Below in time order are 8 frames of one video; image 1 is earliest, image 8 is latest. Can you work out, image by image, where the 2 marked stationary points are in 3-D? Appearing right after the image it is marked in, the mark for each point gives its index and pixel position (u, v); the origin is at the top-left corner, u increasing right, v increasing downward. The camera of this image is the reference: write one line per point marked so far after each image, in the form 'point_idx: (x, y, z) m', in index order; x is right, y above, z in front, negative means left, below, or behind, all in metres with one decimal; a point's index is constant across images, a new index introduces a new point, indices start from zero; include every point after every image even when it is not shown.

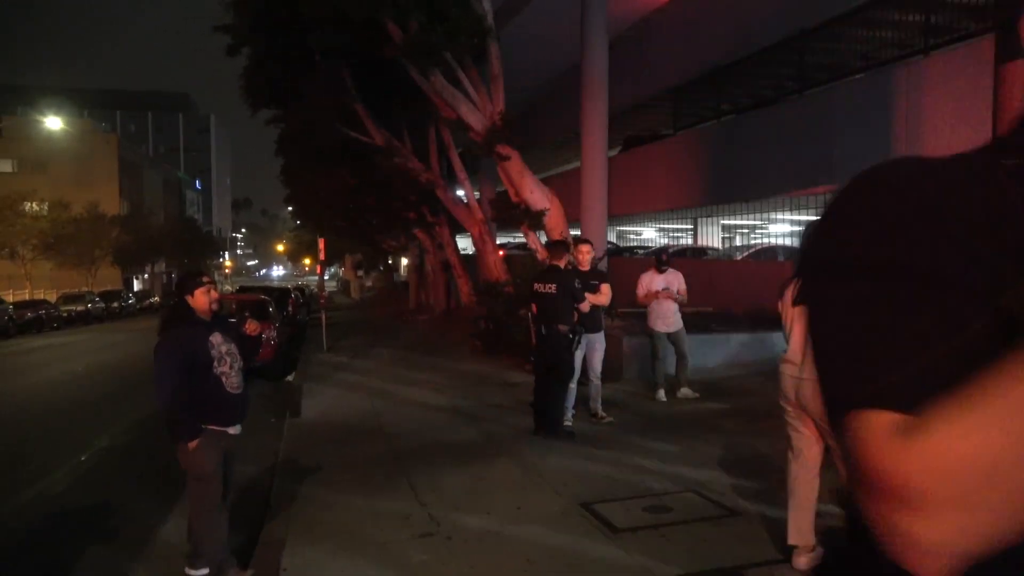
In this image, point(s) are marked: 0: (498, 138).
0: (-0.3, +3.2, +15.9) m
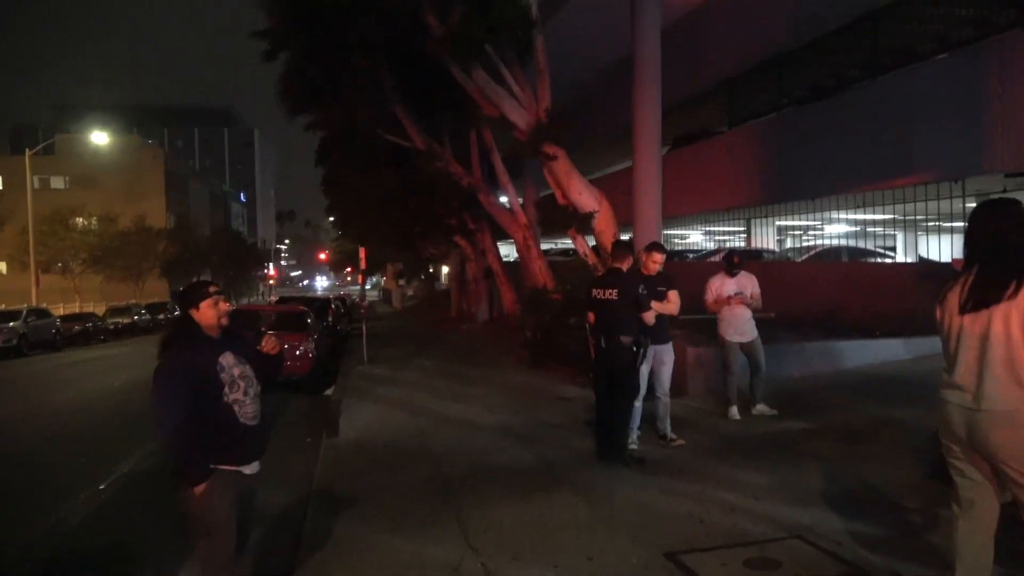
0: (+0.6, +3.0, +15.0) m
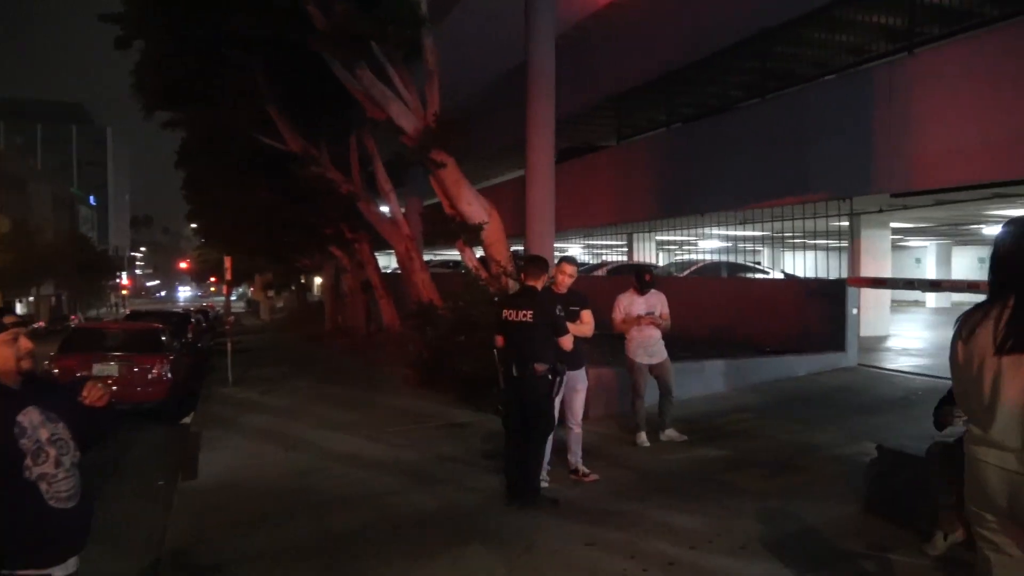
0: (-1.5, +2.8, +14.1) m
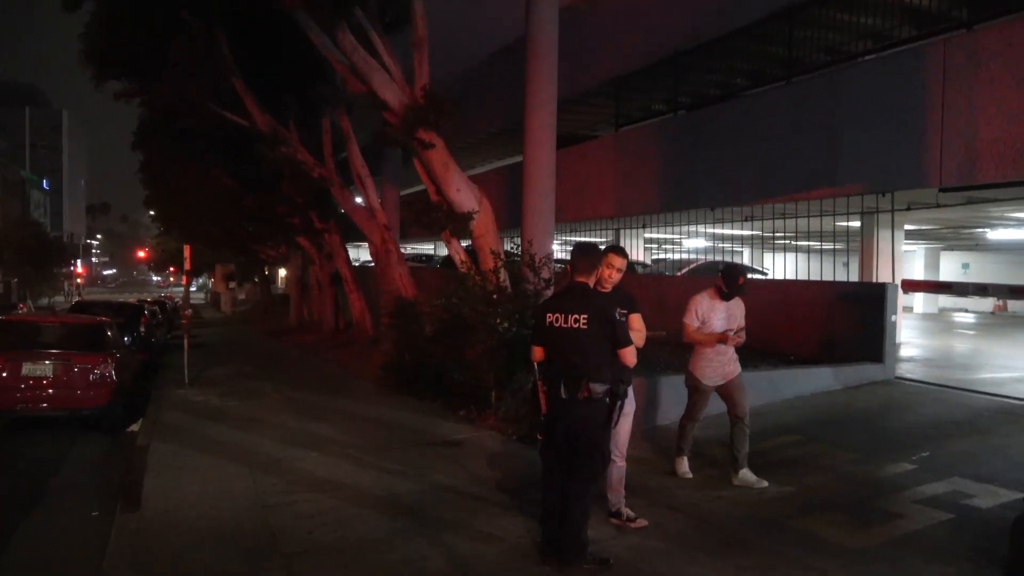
0: (-1.5, +2.8, +12.6) m
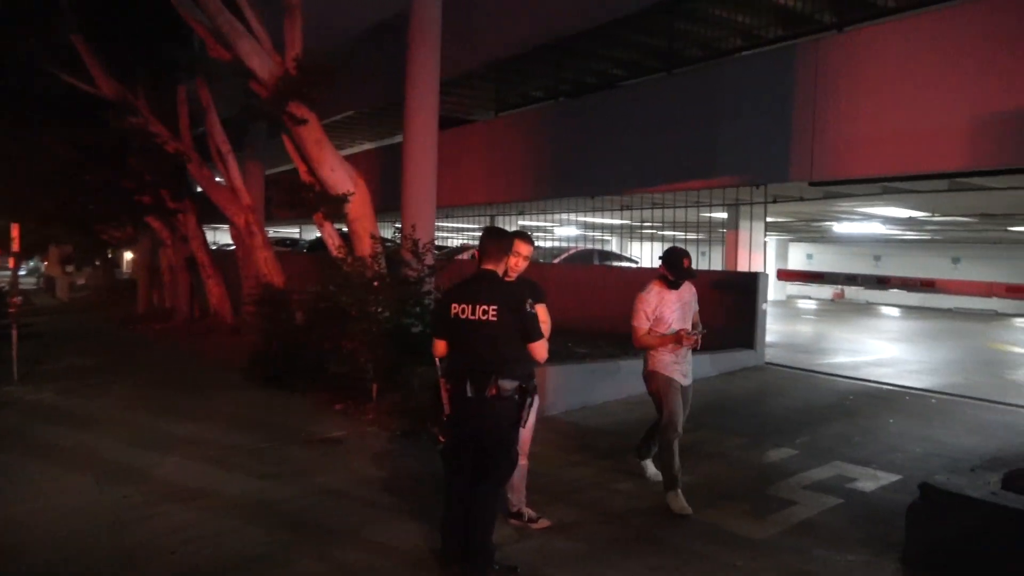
0: (-3.4, +3.1, +11.7) m
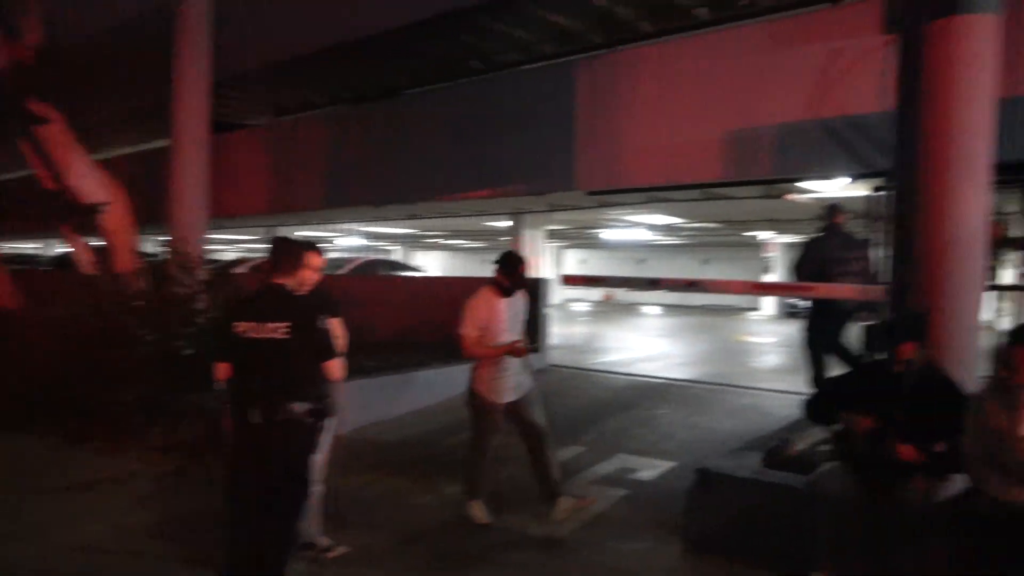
0: (-6.6, +2.7, +10.1) m
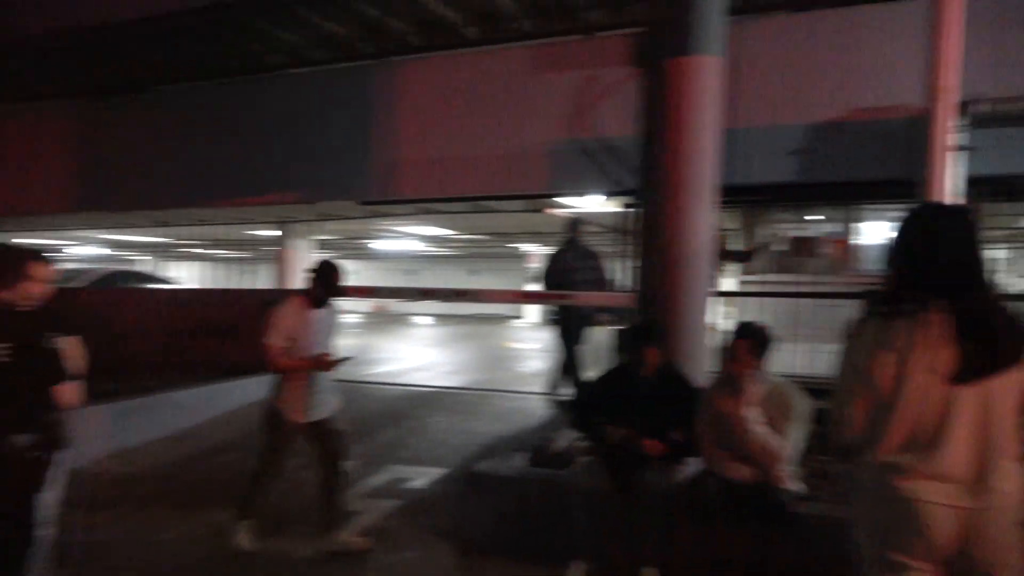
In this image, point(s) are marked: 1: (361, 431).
0: (-9.3, +2.5, +7.7) m
1: (-1.7, -1.6, +8.7) m
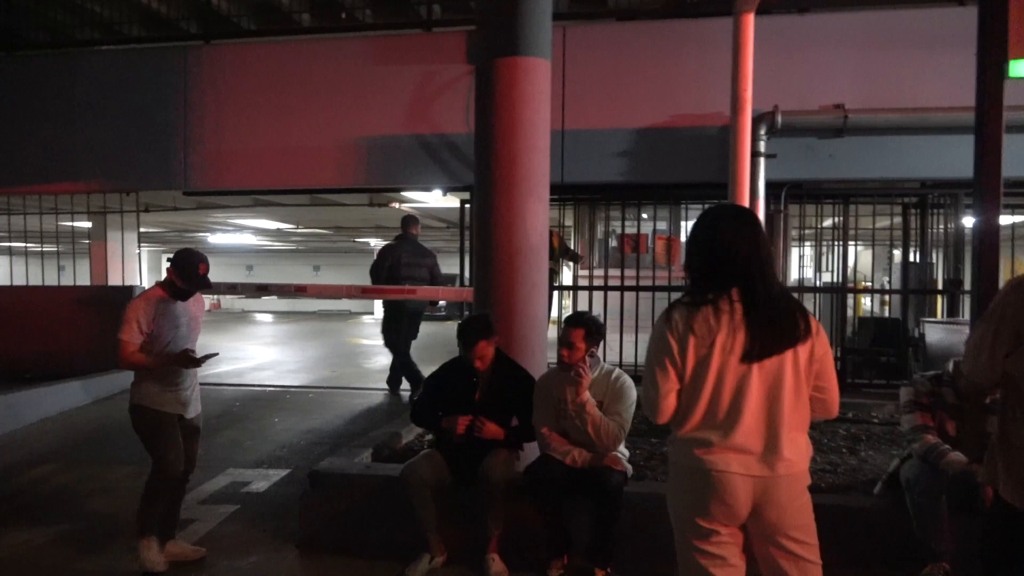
0: (-10.7, +2.5, +5.7) m
1: (-3.5, -1.6, +8.2) m
